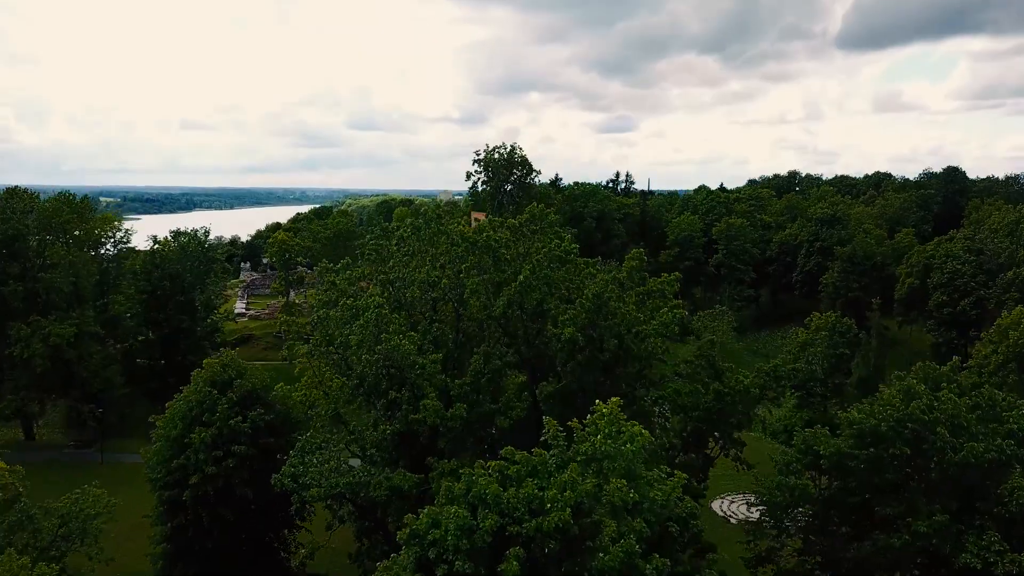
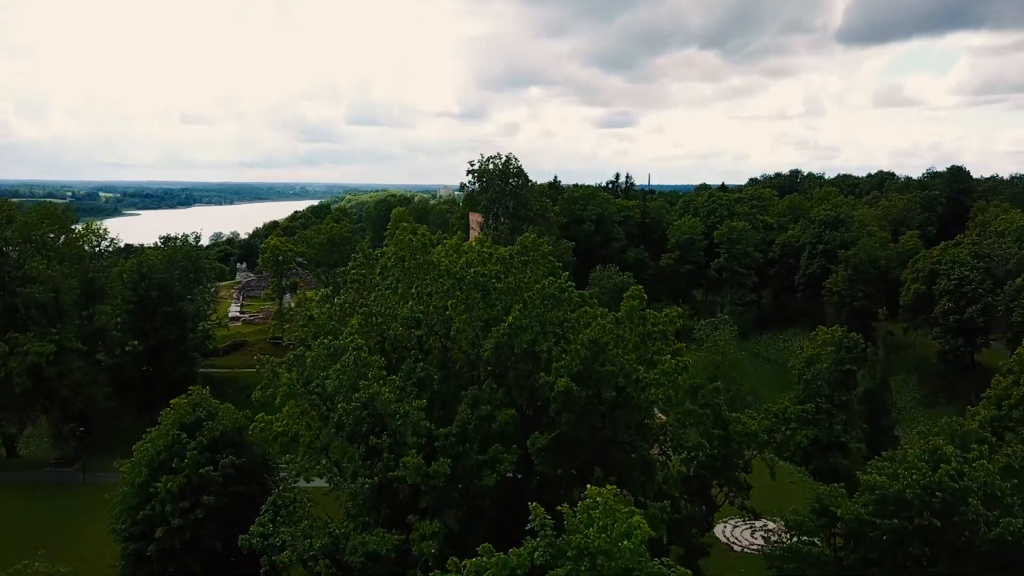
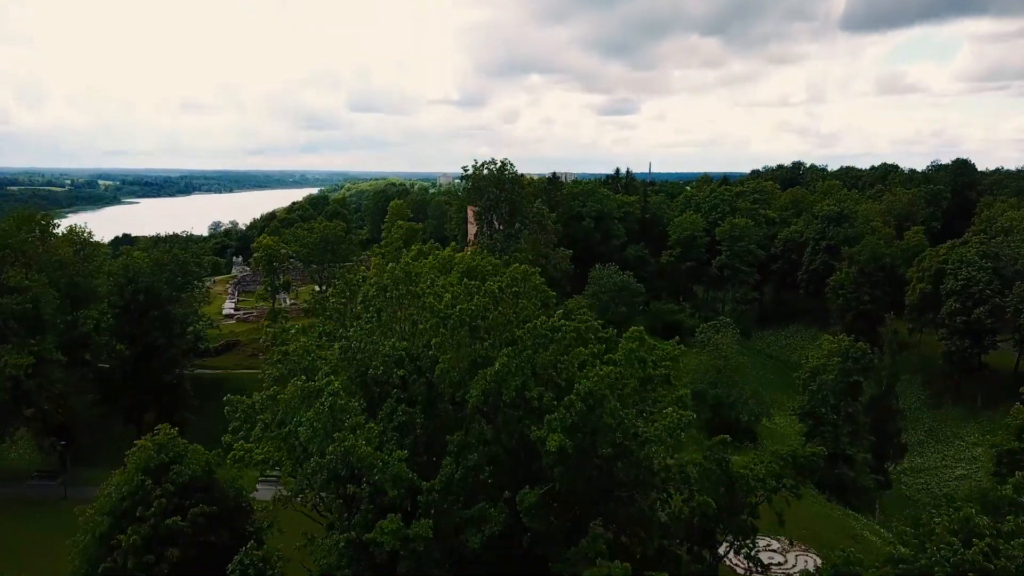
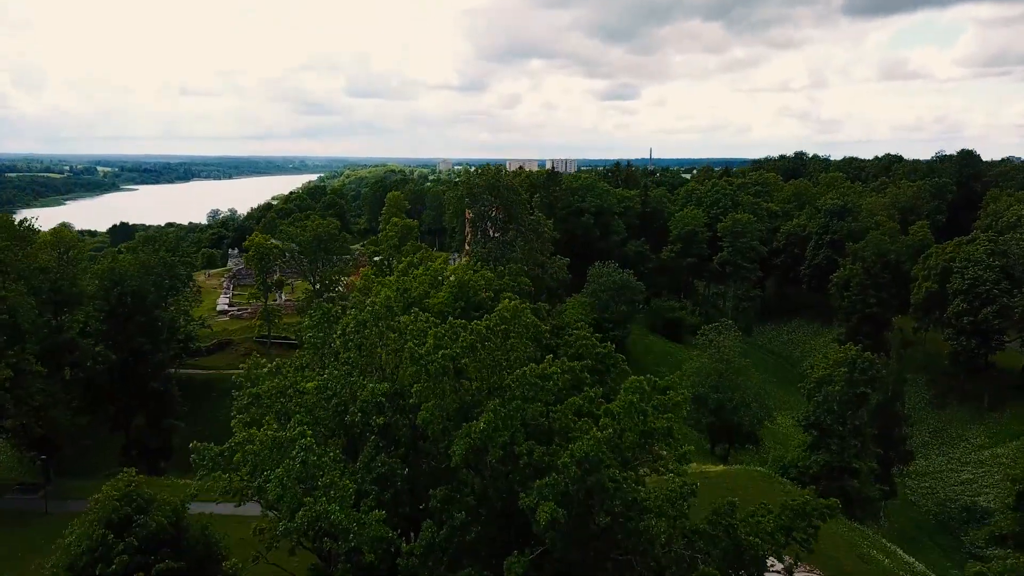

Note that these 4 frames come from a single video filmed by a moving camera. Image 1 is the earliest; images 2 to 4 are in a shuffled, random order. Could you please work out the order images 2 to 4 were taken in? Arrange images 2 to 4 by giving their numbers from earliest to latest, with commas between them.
2, 3, 4
